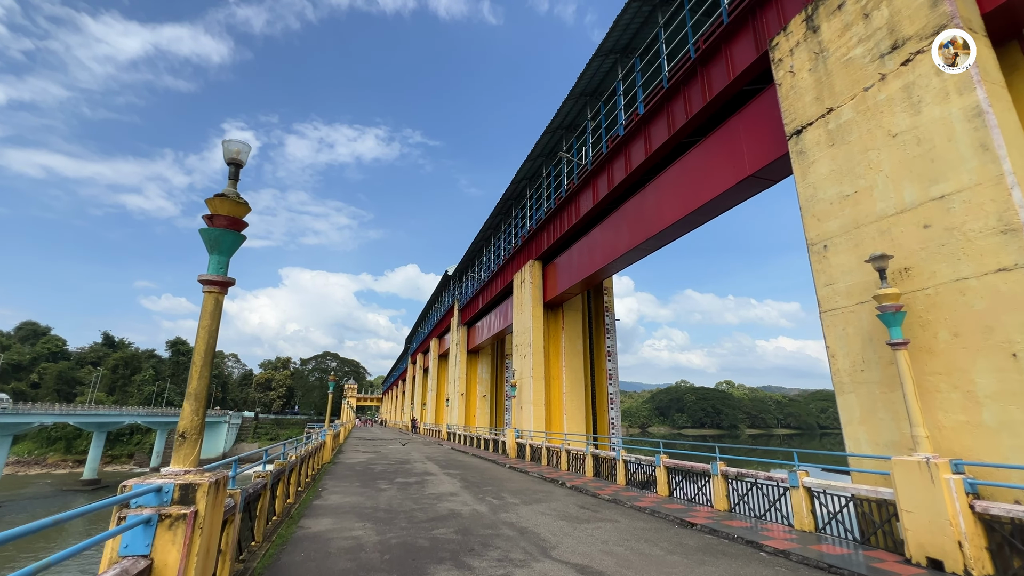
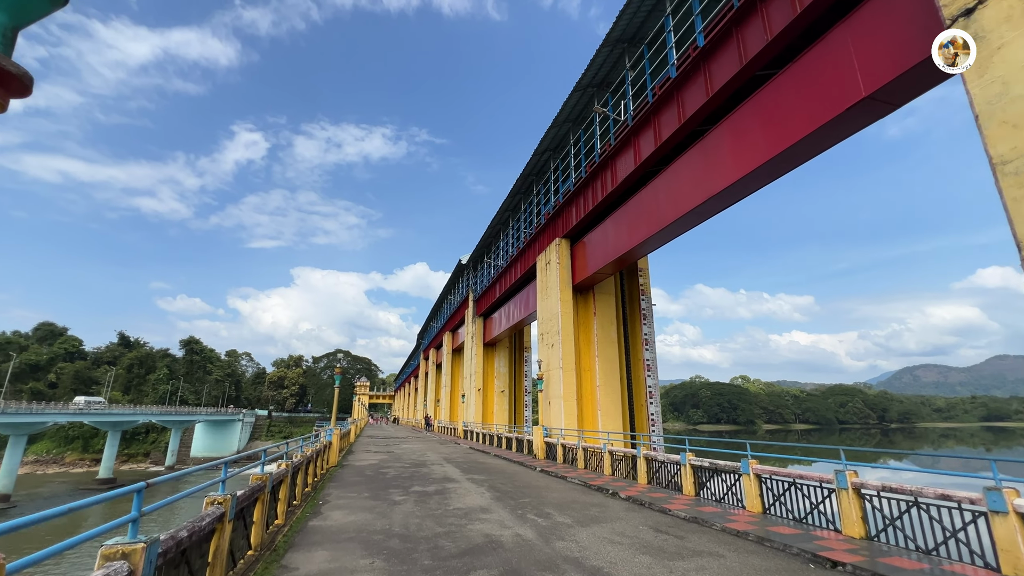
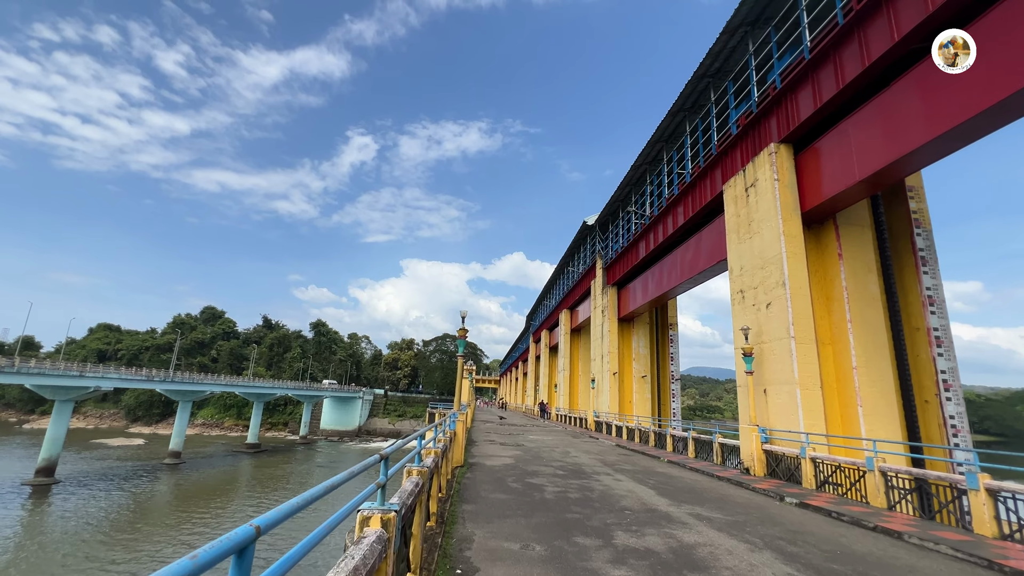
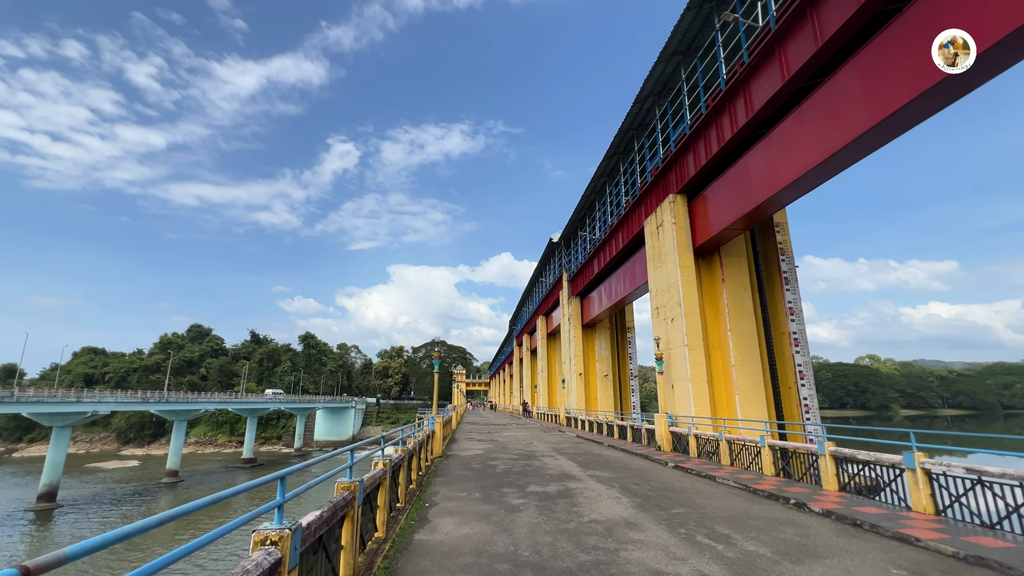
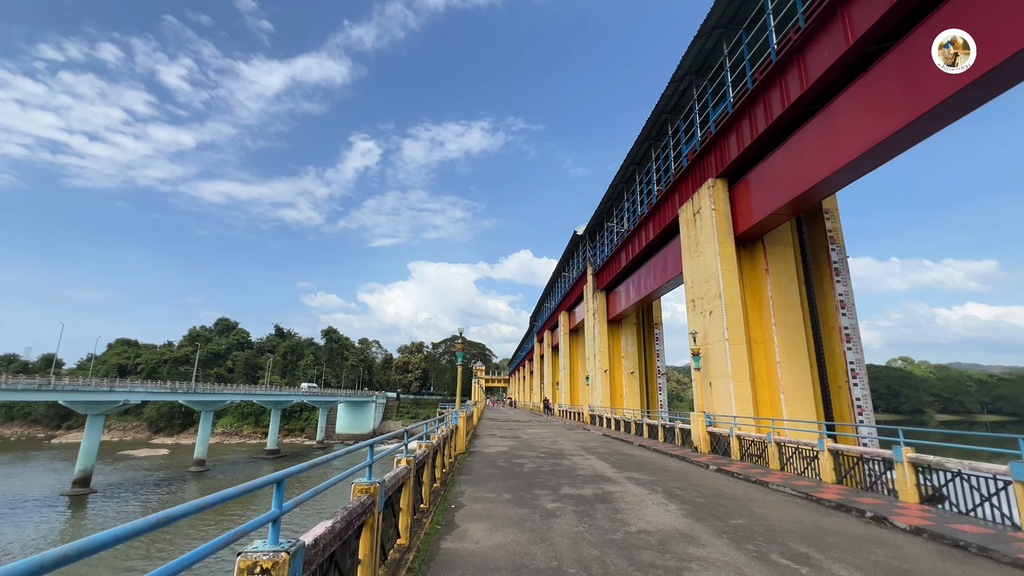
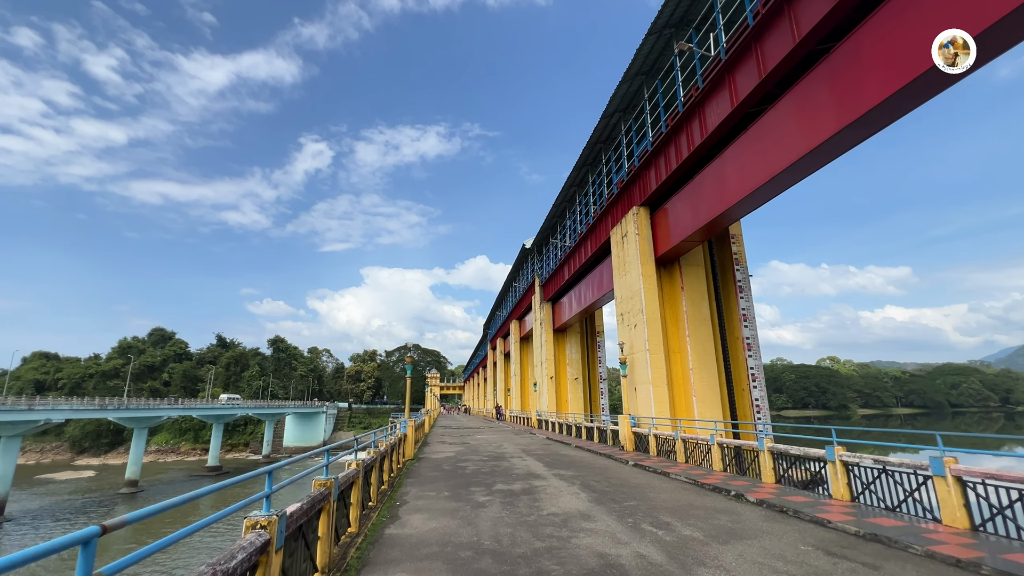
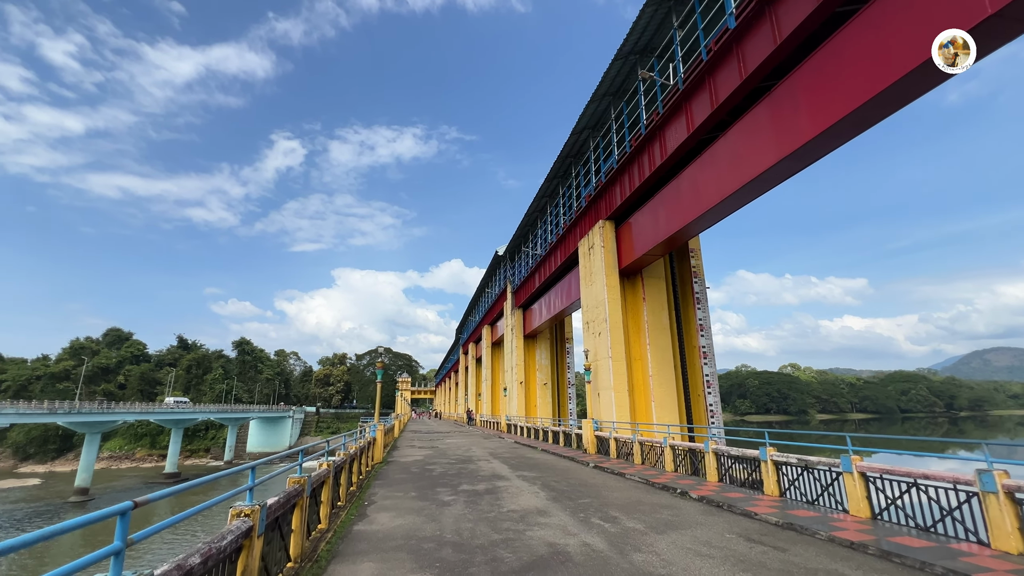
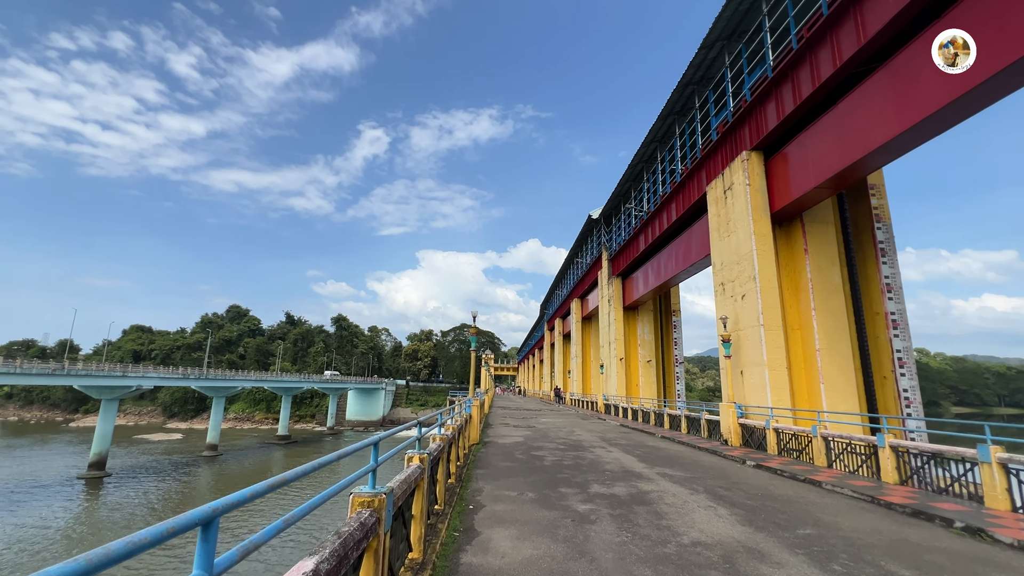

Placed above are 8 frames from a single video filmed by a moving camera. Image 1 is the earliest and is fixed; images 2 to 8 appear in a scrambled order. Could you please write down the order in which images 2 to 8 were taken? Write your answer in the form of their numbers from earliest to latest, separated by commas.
2, 7, 6, 4, 5, 8, 3
